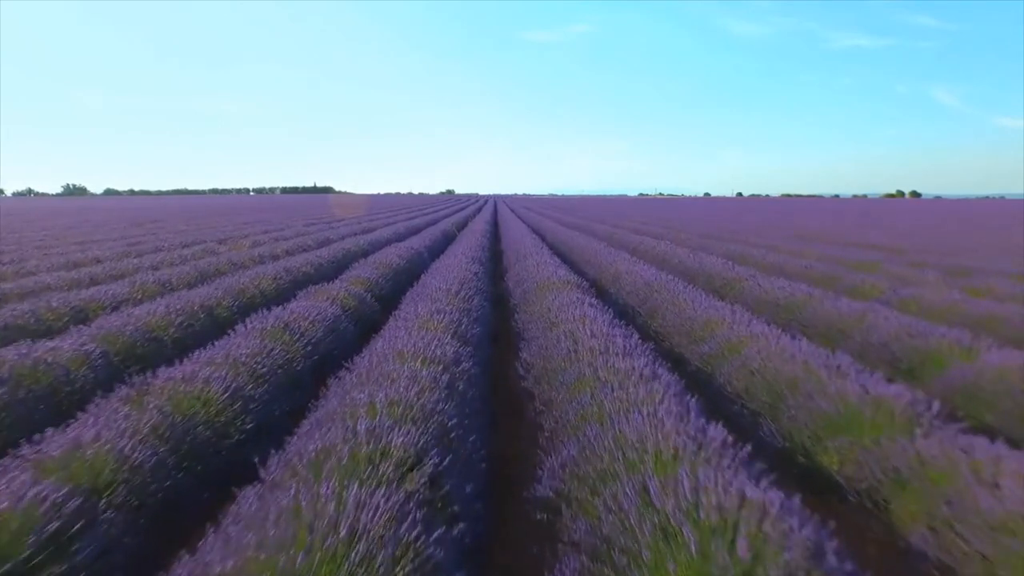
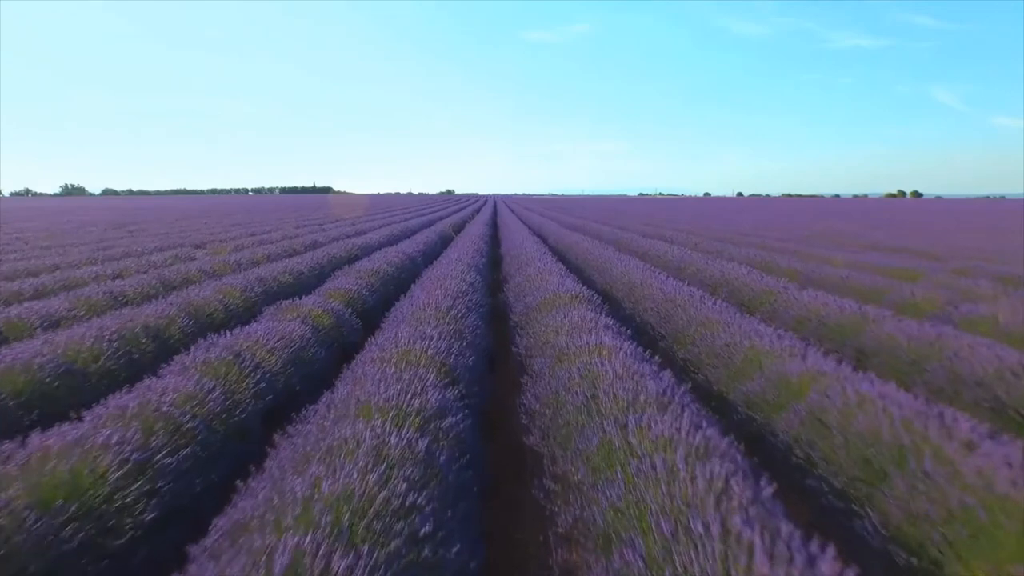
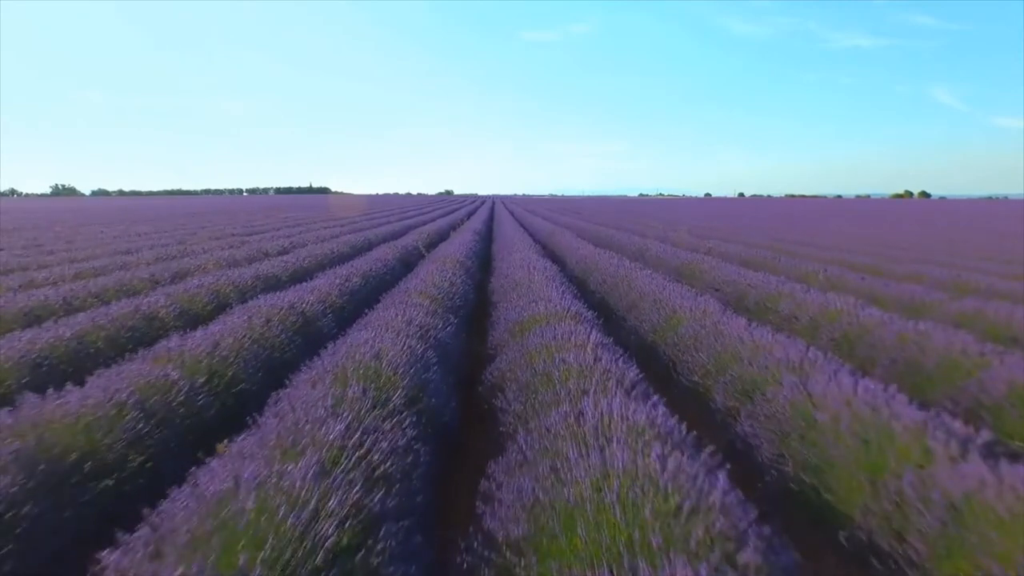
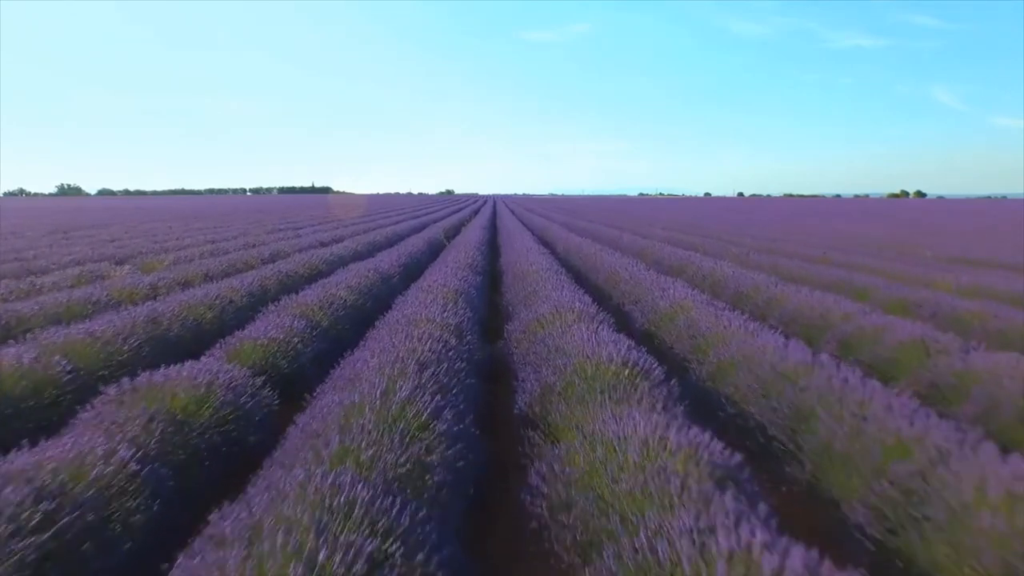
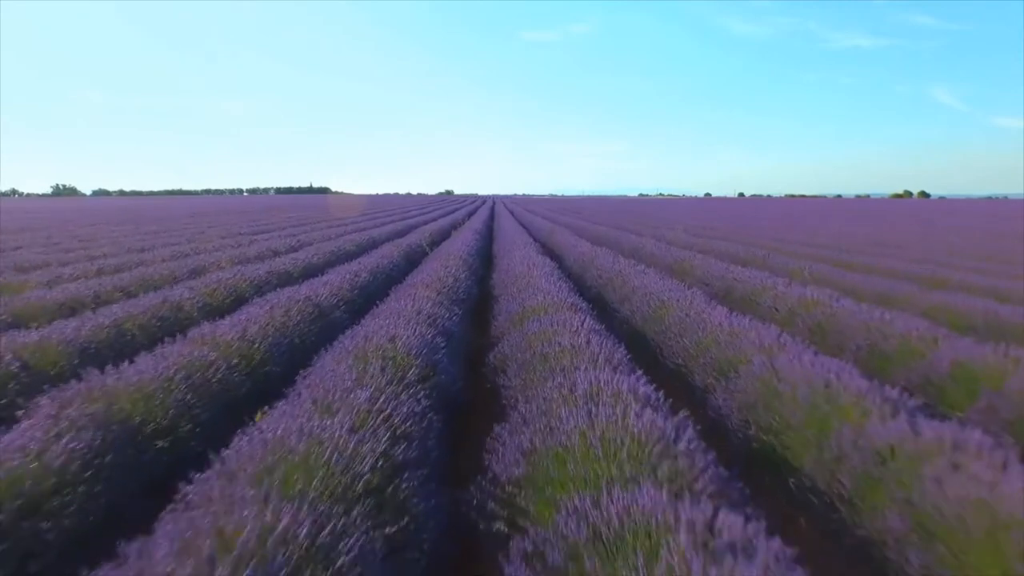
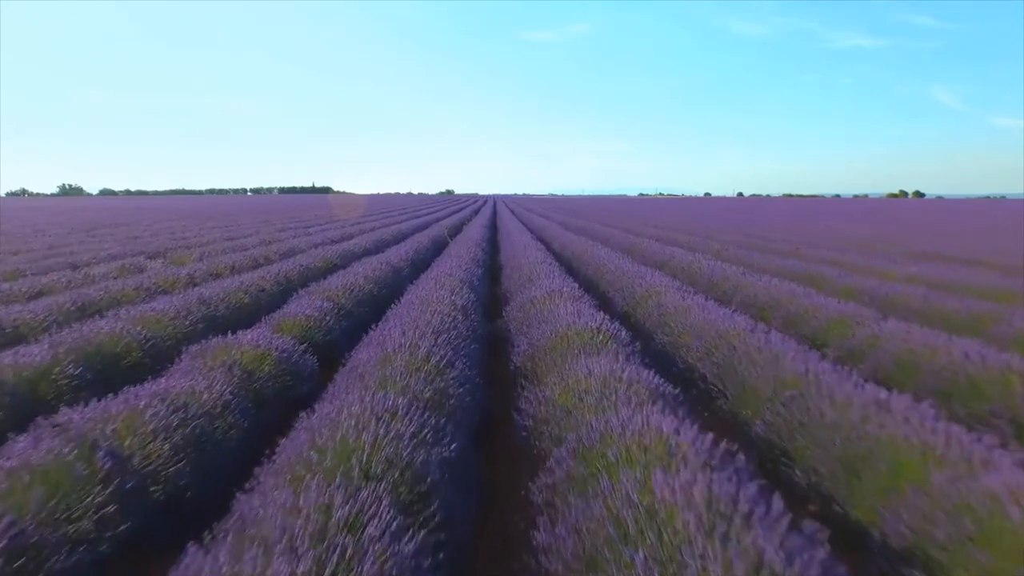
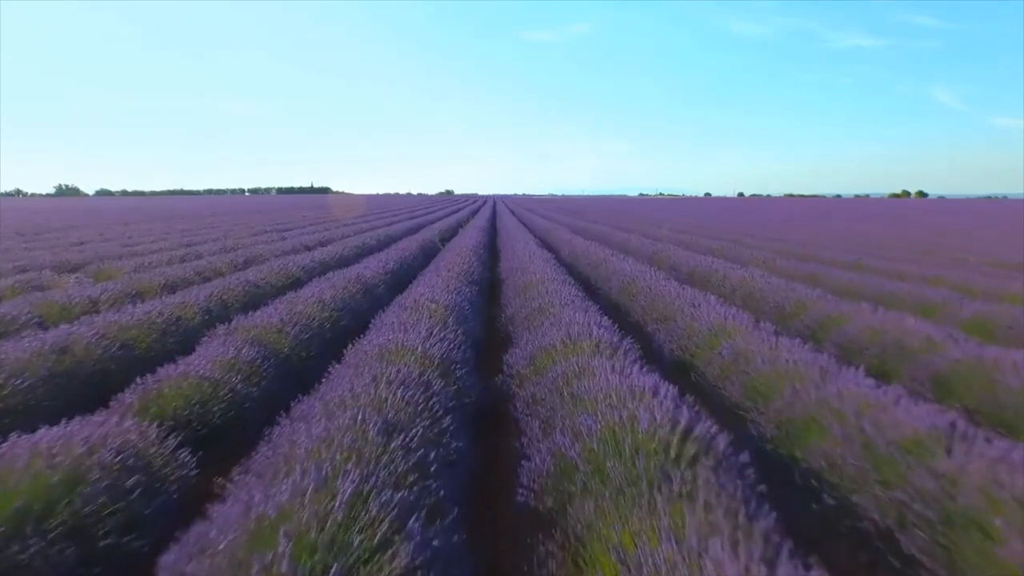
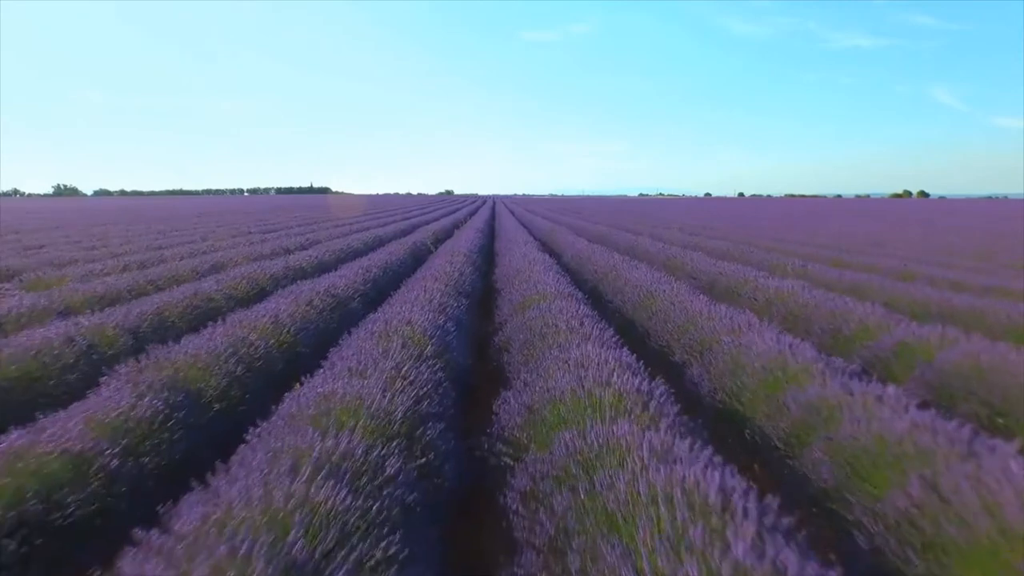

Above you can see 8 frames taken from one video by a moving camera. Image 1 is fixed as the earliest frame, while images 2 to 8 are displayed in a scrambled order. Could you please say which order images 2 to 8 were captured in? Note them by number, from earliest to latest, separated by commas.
2, 6, 4, 7, 8, 5, 3
